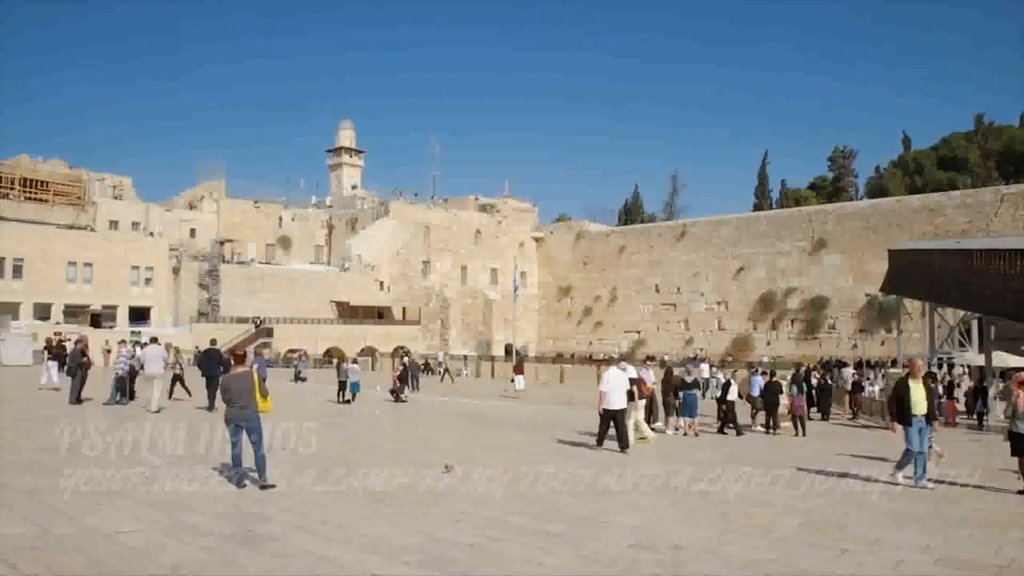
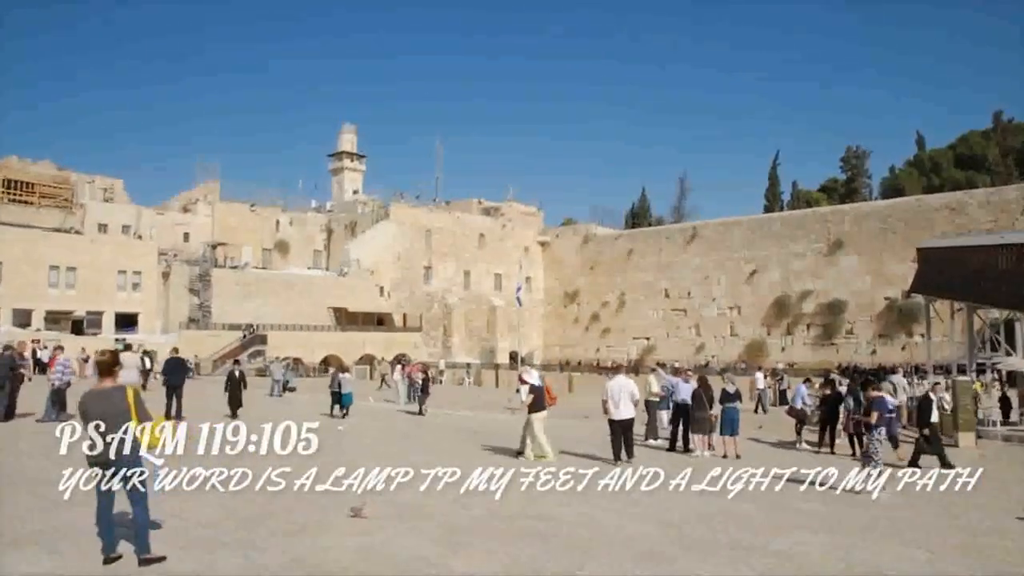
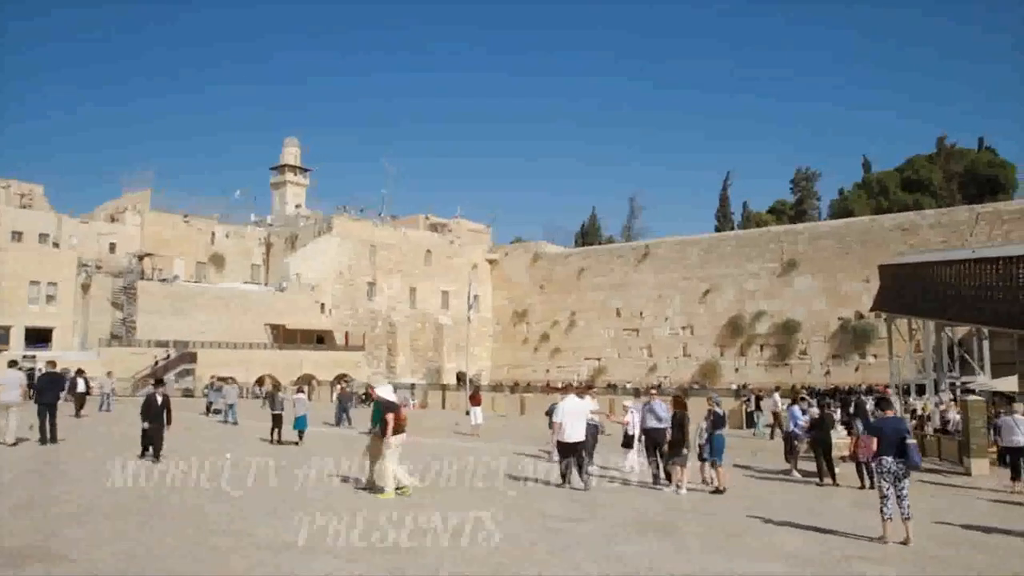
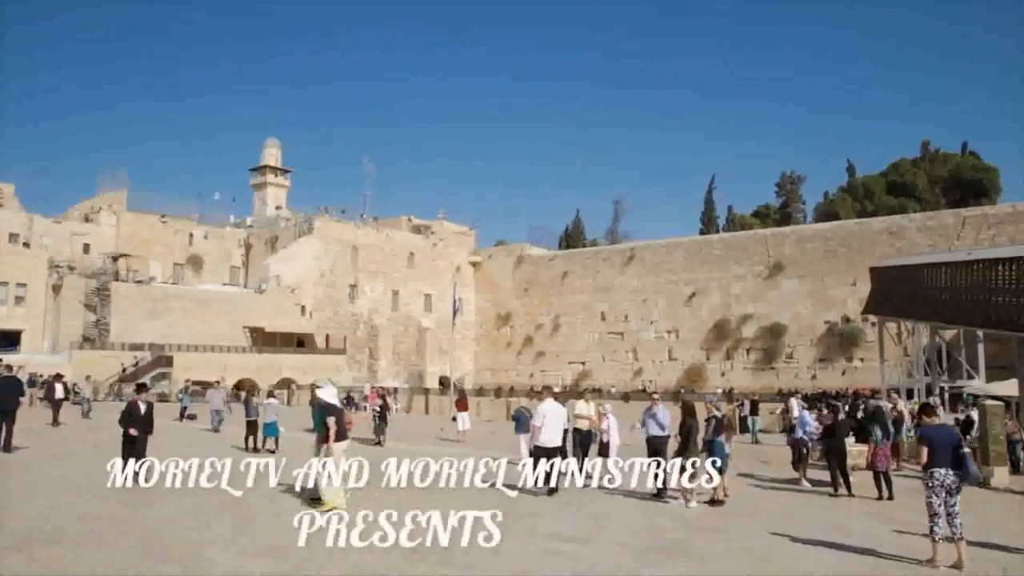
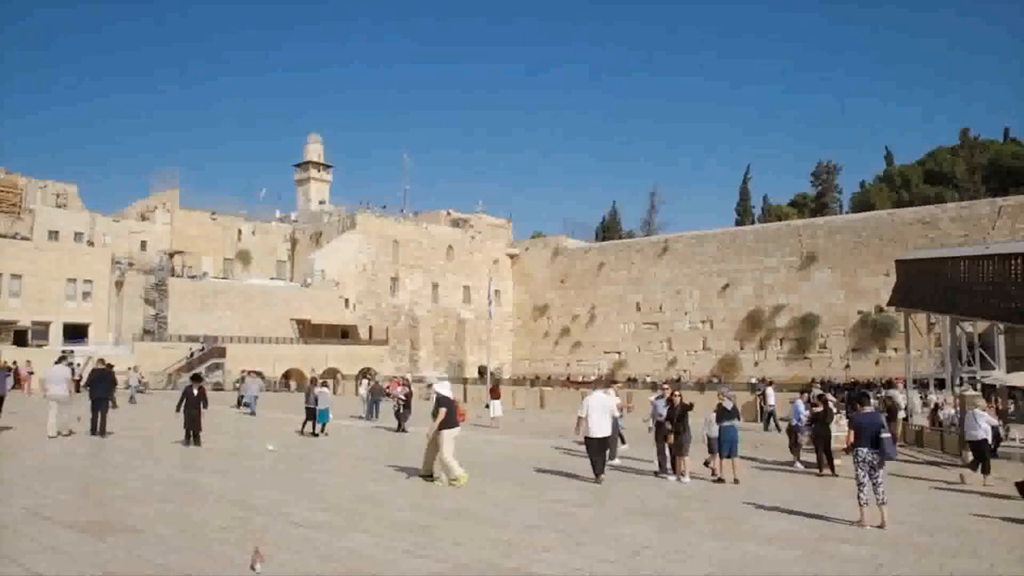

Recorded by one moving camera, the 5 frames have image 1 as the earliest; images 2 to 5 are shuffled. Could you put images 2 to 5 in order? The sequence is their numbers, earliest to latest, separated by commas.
2, 5, 3, 4
